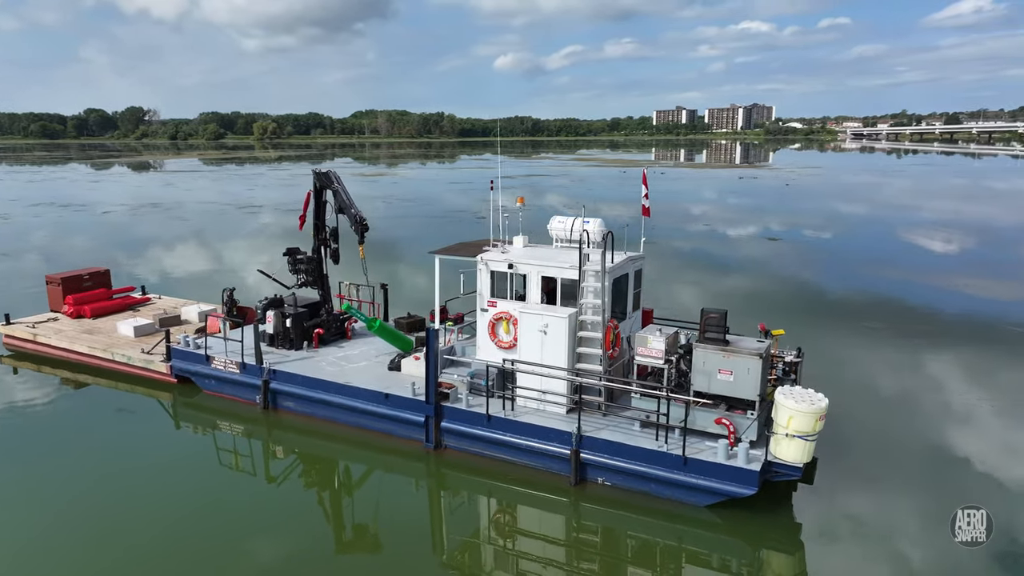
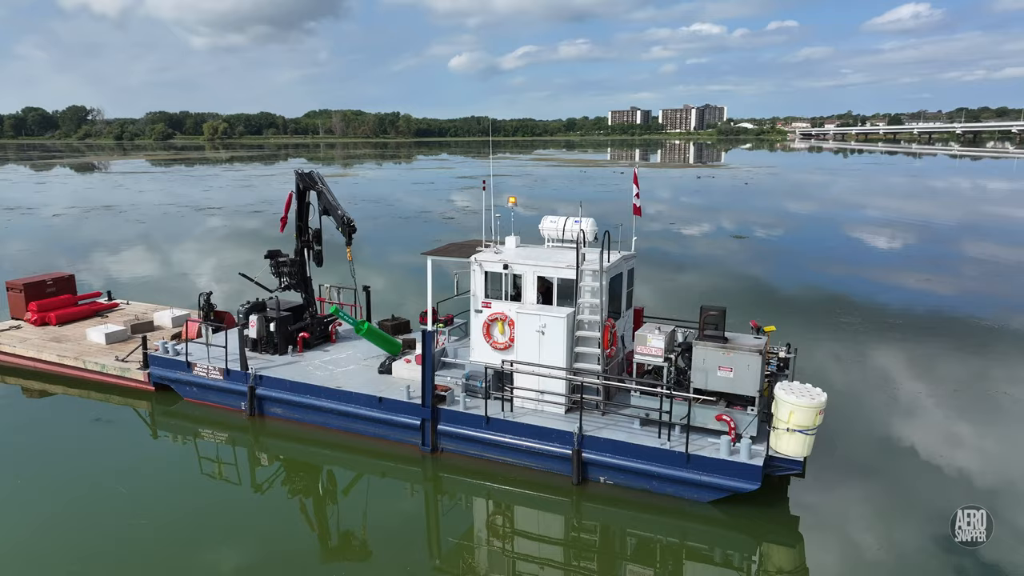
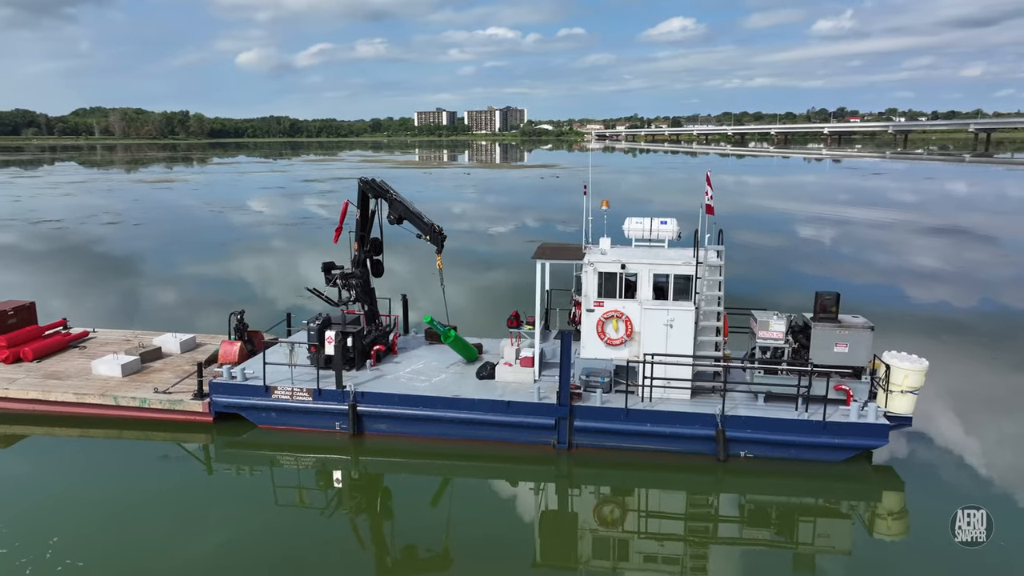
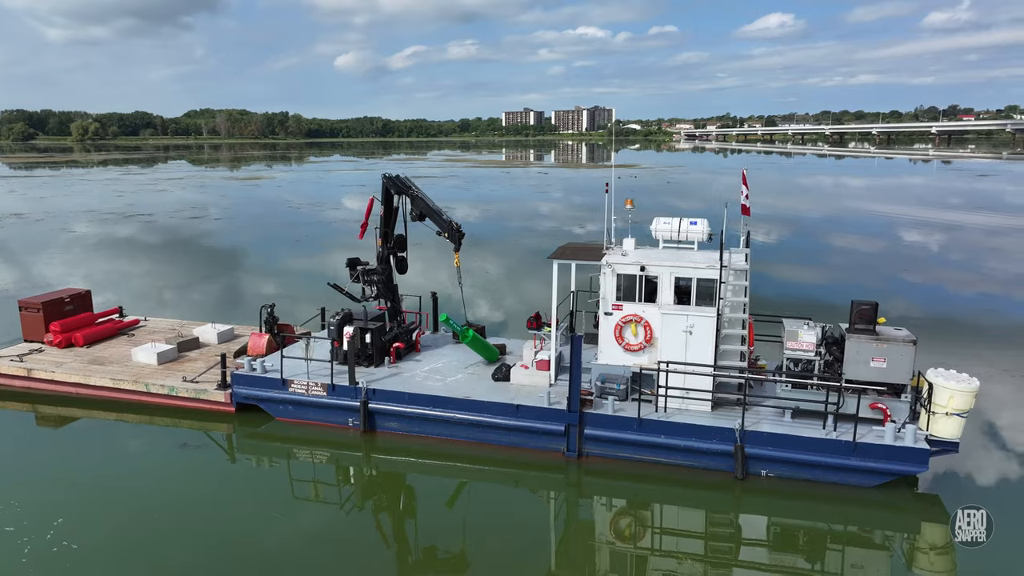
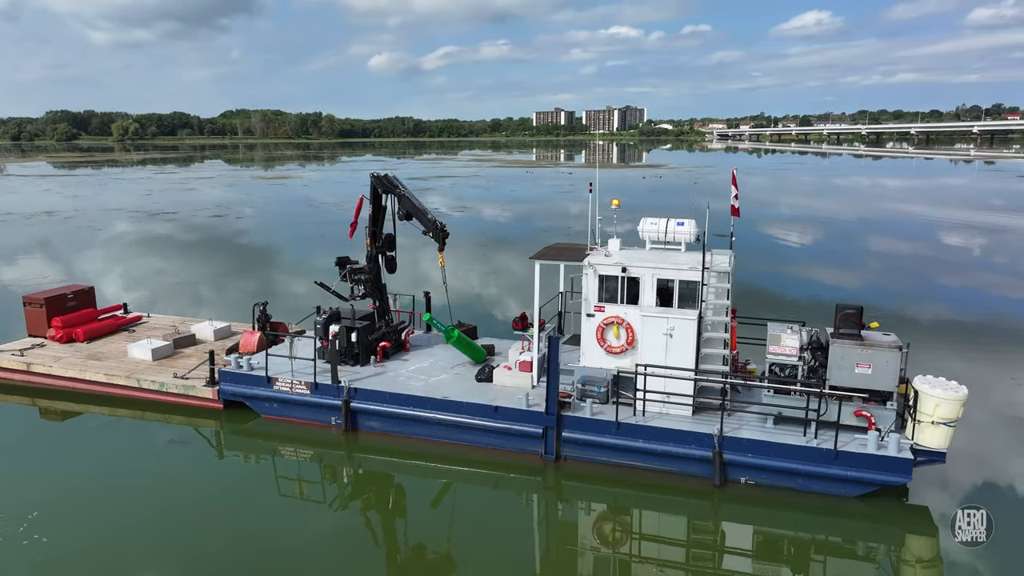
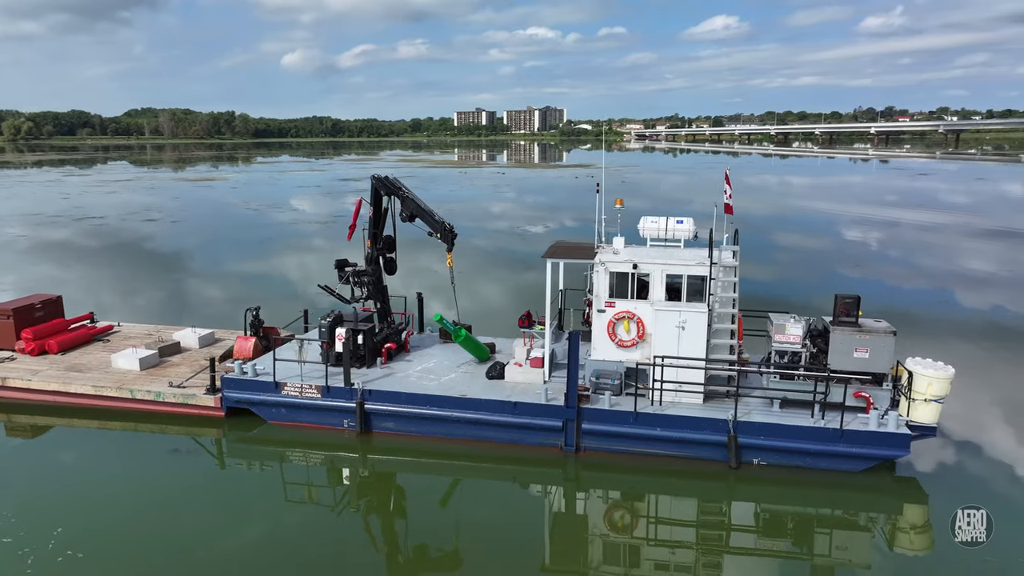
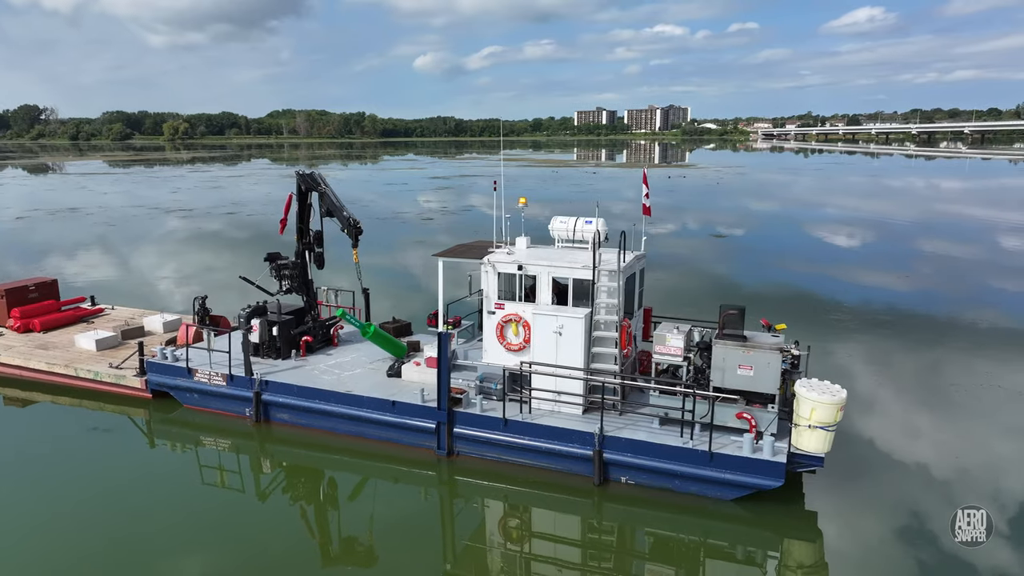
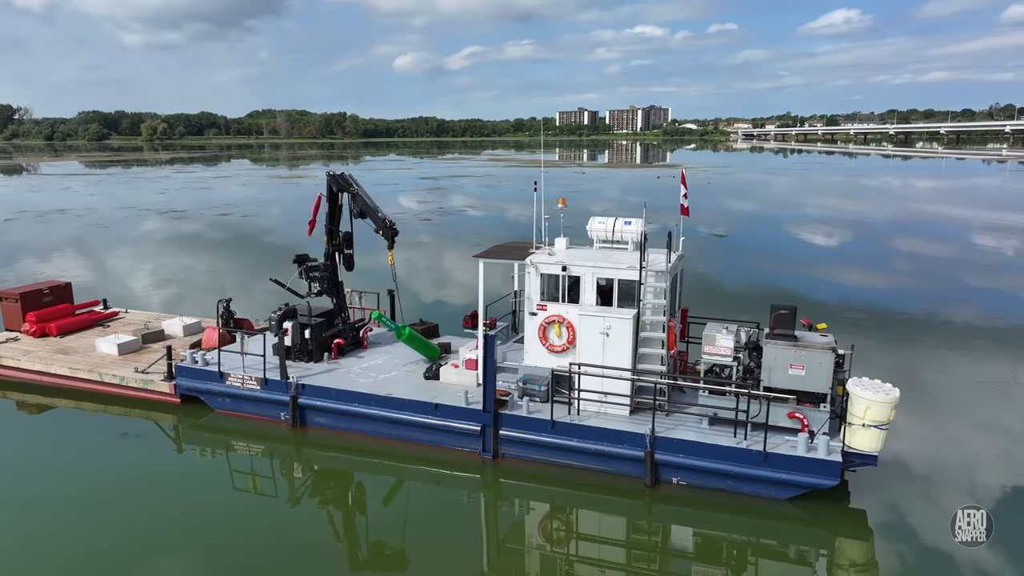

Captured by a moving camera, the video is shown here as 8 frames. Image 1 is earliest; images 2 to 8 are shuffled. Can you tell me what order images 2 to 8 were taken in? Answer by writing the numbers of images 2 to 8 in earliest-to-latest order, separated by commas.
2, 7, 8, 5, 4, 6, 3
